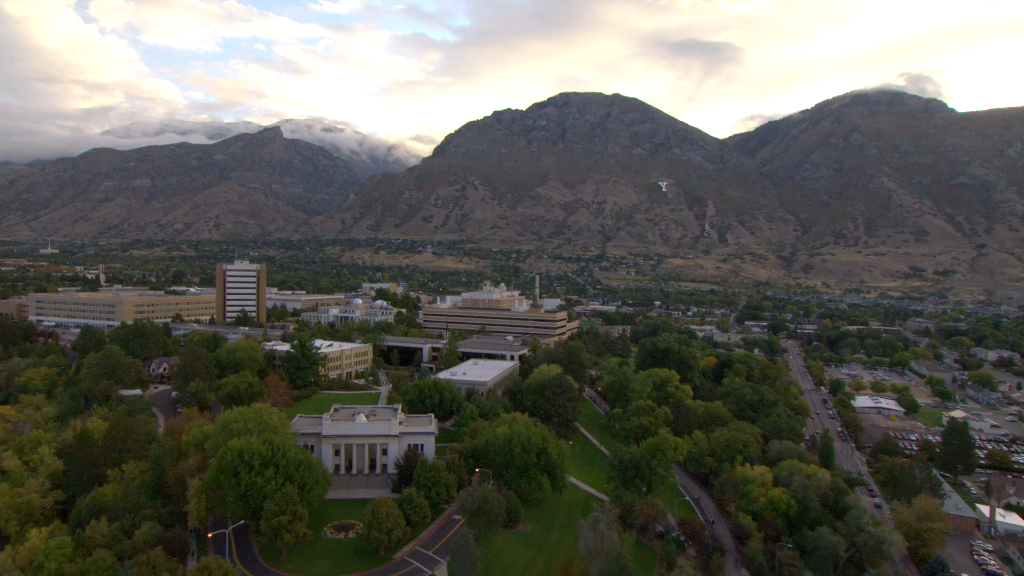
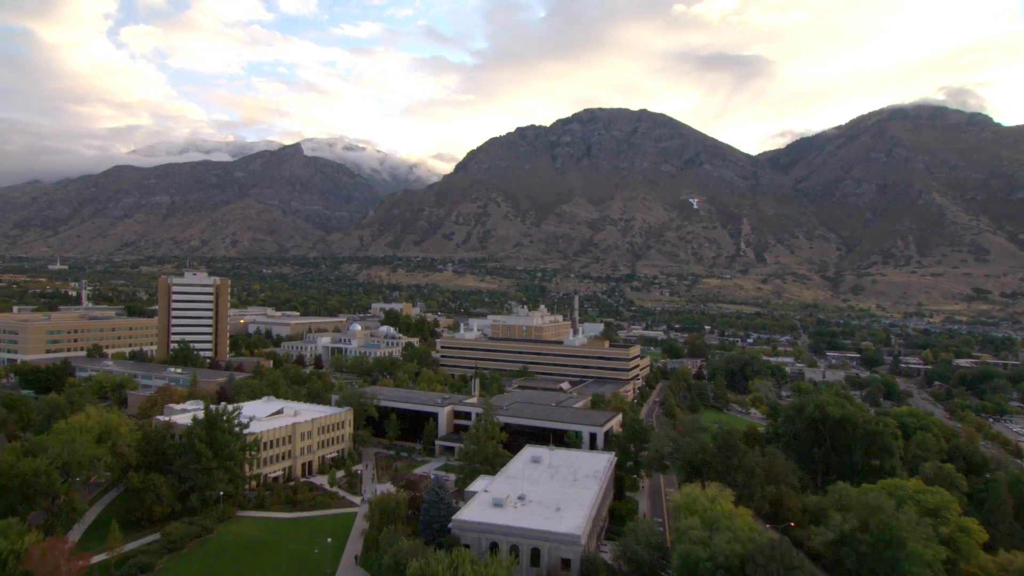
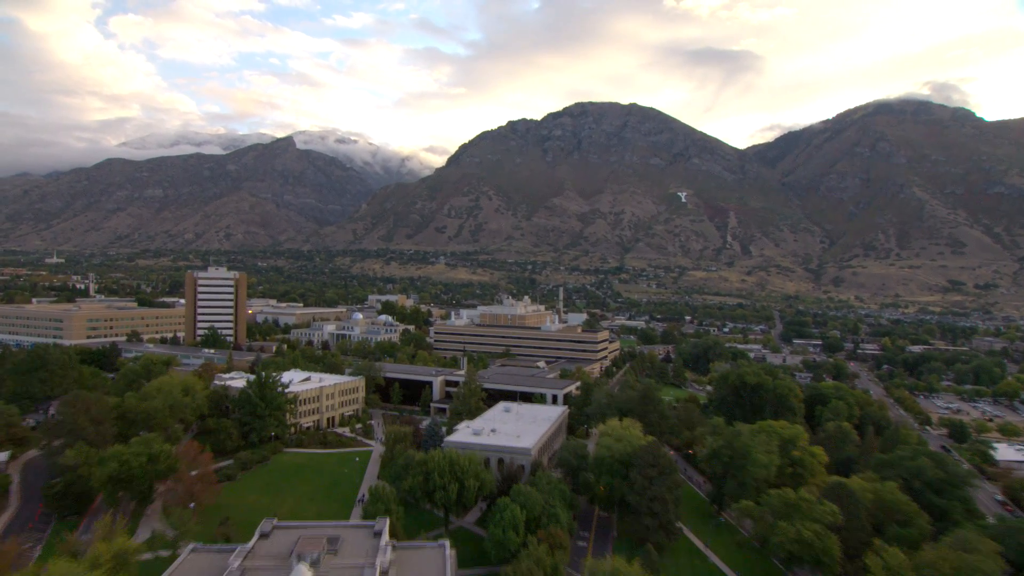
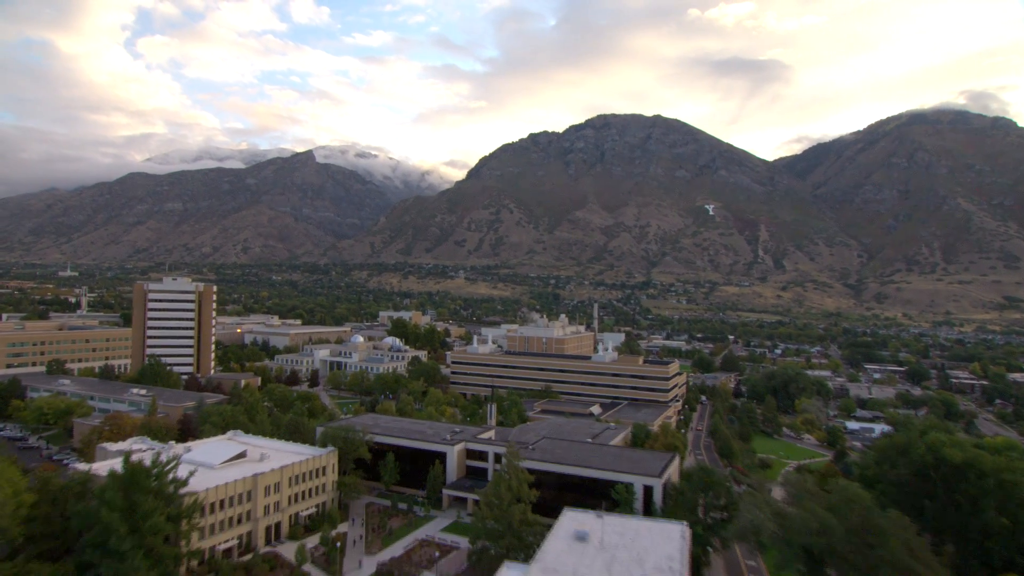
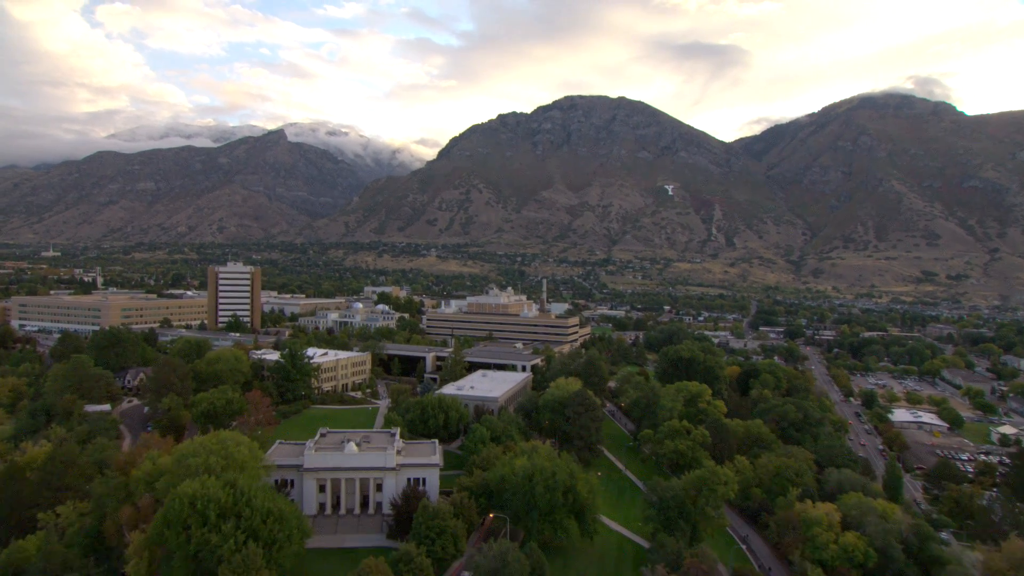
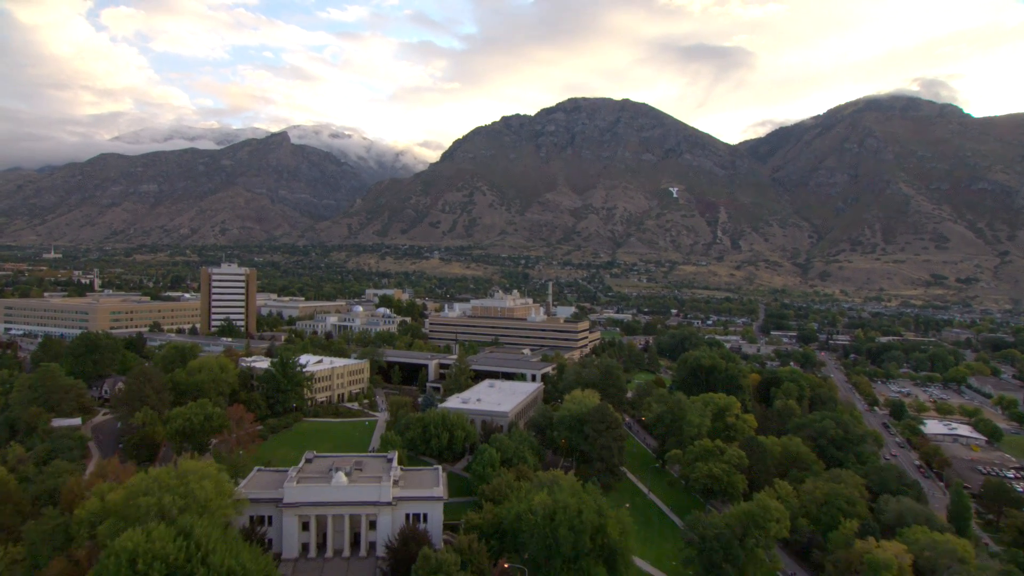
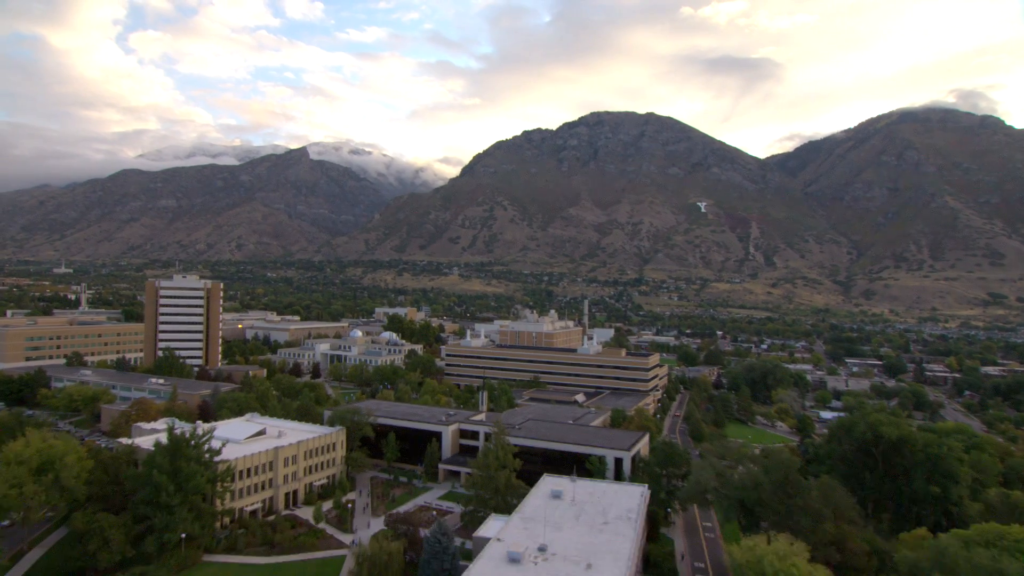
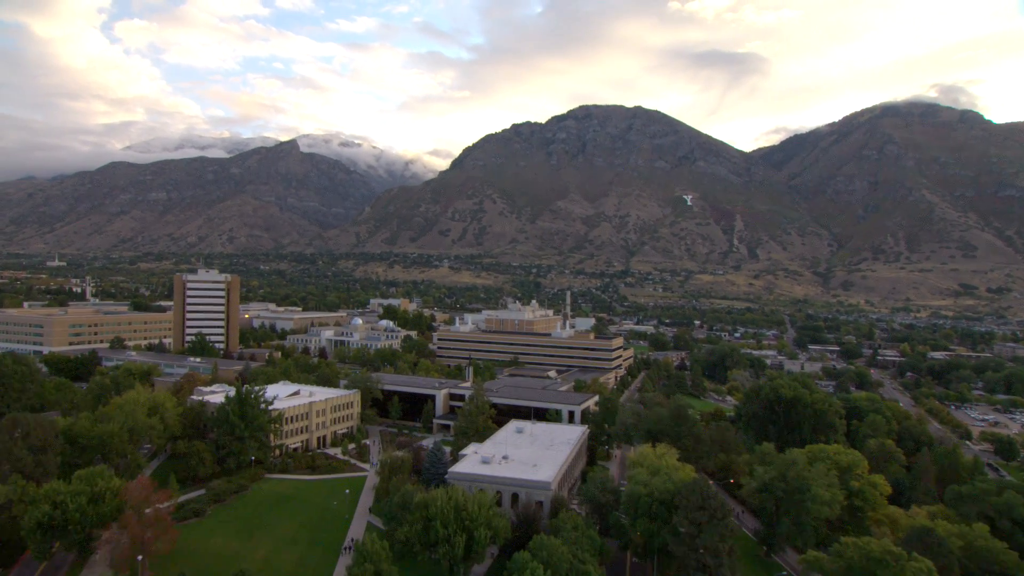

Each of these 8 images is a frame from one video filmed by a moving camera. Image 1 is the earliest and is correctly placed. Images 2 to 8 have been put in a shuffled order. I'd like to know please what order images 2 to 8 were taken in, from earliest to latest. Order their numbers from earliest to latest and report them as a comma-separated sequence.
5, 6, 3, 8, 2, 7, 4
